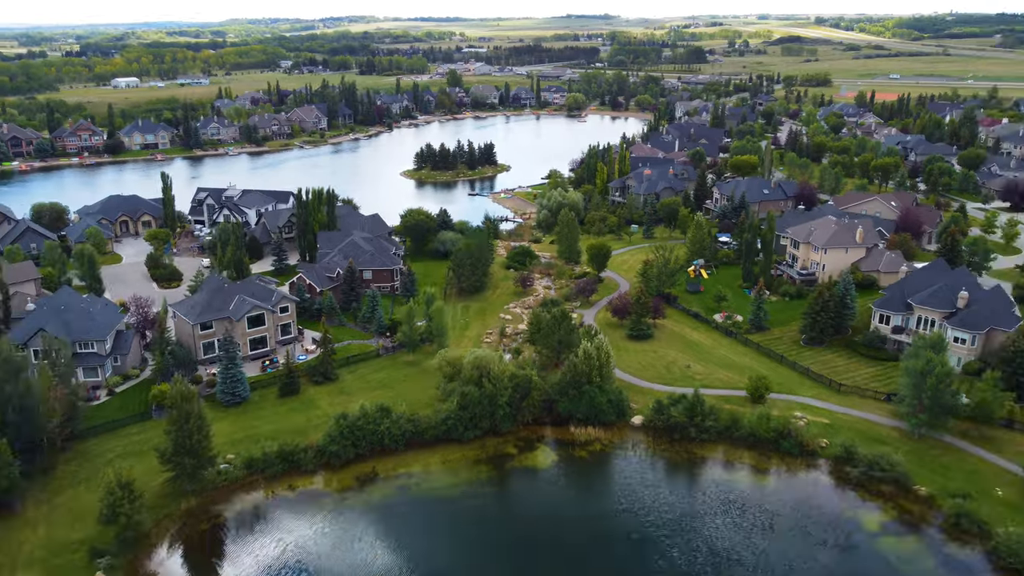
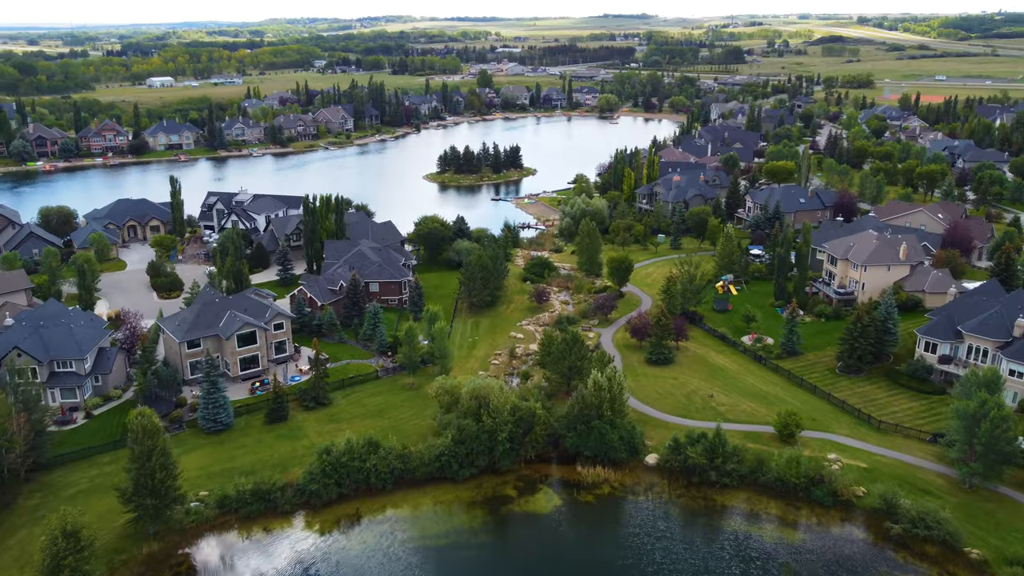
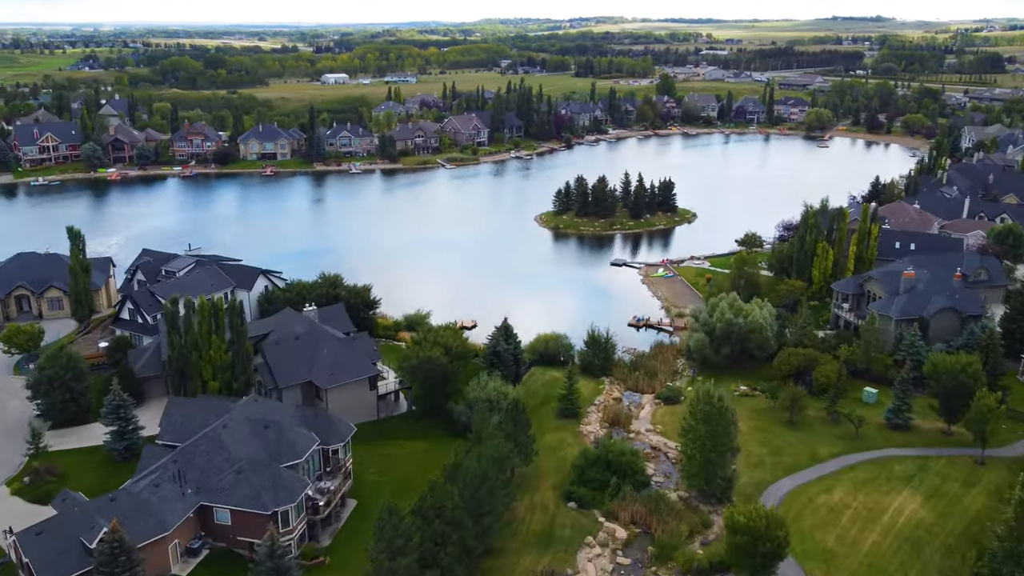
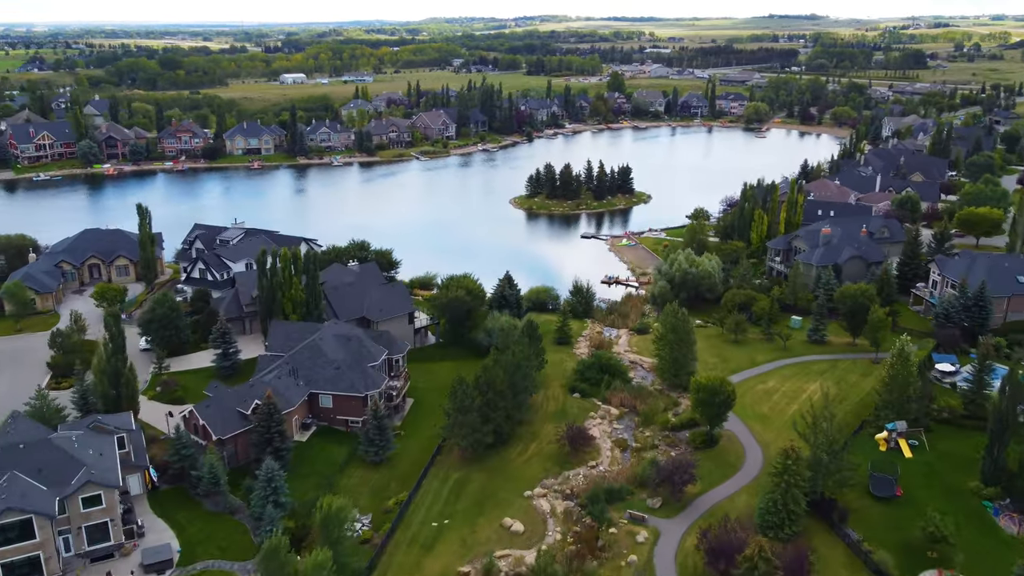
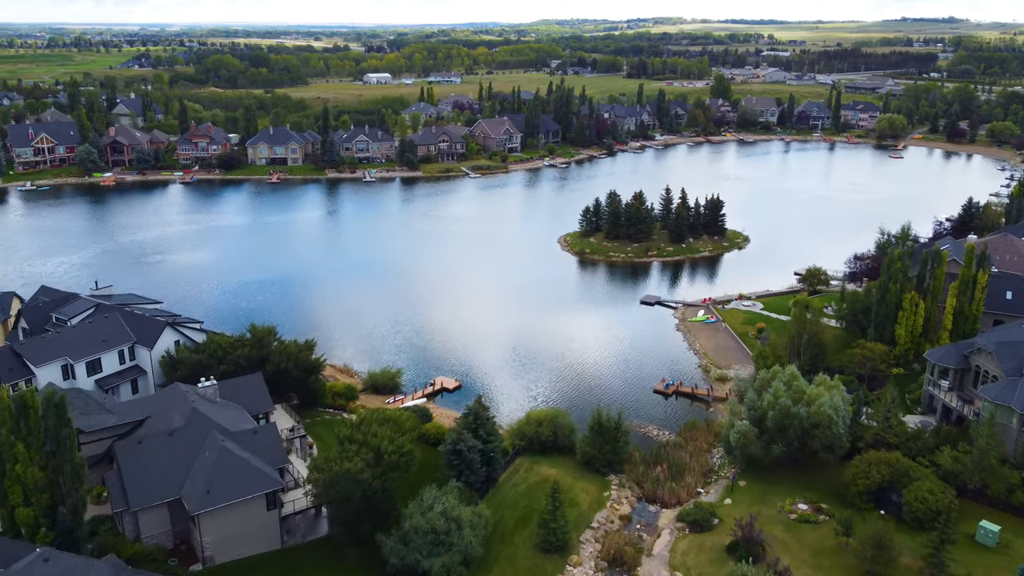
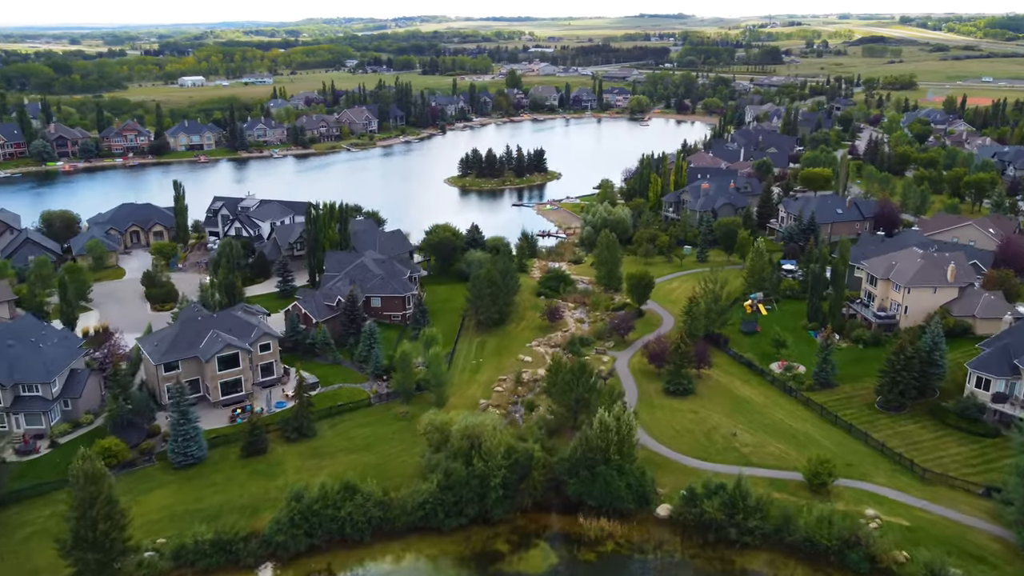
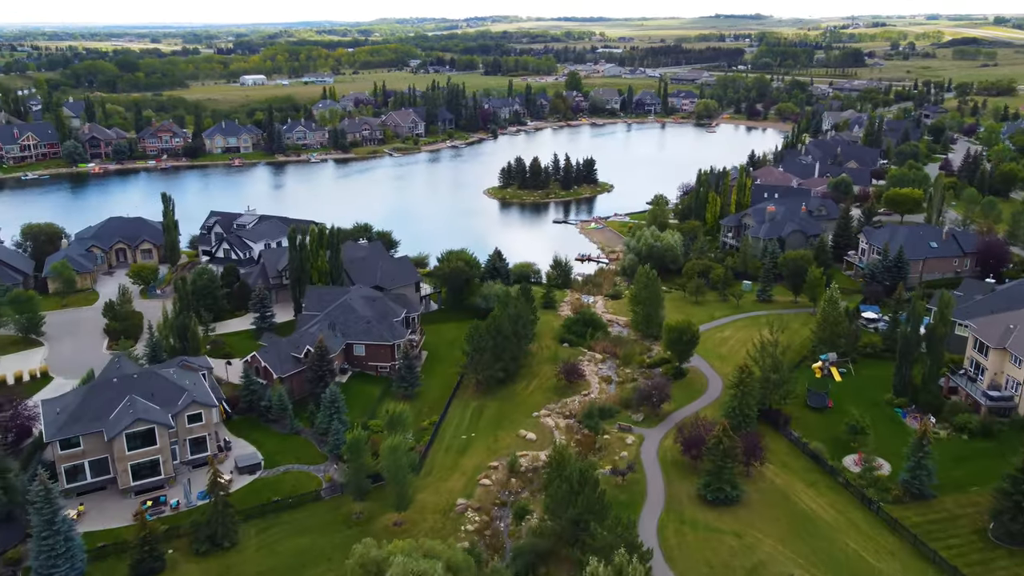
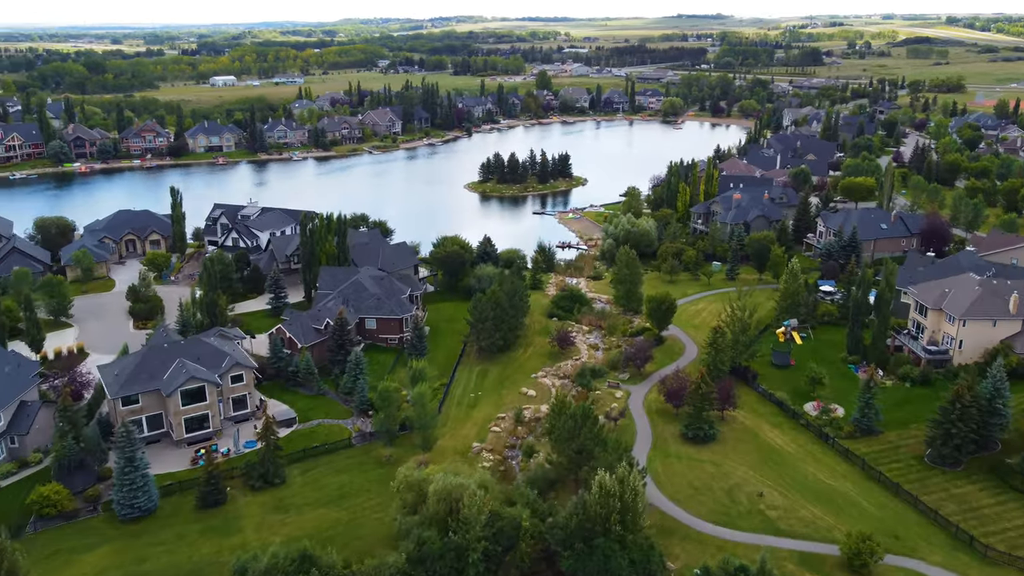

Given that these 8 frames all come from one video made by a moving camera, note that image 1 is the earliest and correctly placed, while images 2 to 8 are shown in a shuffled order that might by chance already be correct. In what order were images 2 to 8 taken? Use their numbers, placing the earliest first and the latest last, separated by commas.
2, 6, 8, 7, 4, 3, 5
